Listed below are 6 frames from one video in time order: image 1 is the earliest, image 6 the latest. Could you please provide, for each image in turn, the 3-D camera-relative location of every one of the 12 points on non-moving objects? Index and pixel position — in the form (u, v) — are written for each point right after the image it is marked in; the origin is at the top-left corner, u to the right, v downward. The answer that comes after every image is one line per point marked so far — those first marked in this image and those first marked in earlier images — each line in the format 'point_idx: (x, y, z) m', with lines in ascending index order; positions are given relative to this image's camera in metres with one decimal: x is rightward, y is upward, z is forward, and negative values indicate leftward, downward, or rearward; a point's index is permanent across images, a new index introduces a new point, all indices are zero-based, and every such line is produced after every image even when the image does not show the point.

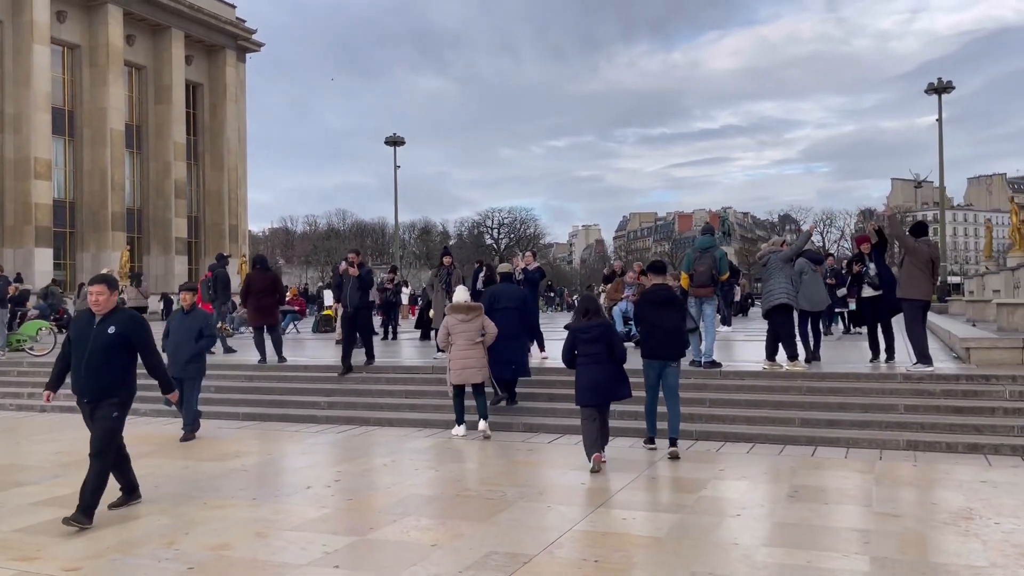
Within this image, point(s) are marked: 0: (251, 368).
0: (-4.1, -1.3, +13.0) m
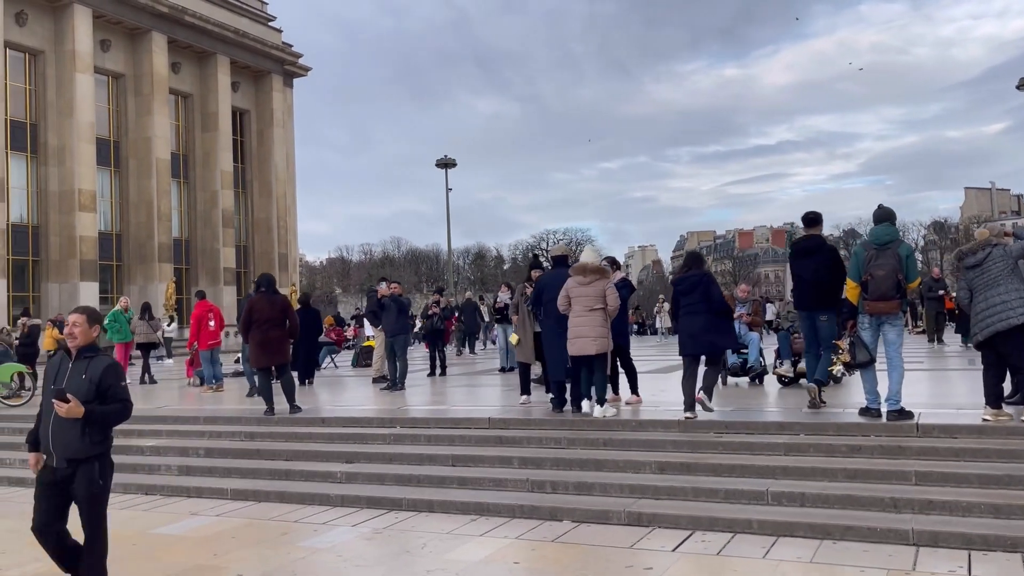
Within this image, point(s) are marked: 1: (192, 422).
0: (-3.1, -1.6, +10.0) m
1: (-4.0, -1.7, +10.5) m
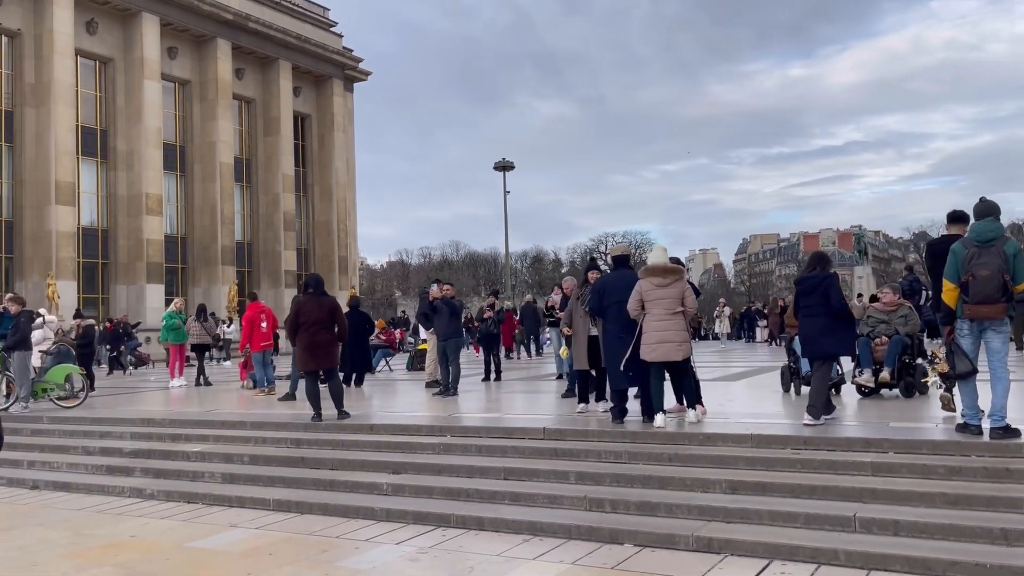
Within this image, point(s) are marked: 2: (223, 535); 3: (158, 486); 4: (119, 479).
0: (-2.4, -1.6, +9.6) m
1: (-3.3, -1.7, +10.2) m
2: (-2.4, -2.0, +6.9) m
3: (-3.6, -2.0, +8.6) m
4: (-4.2, -2.0, +8.9) m
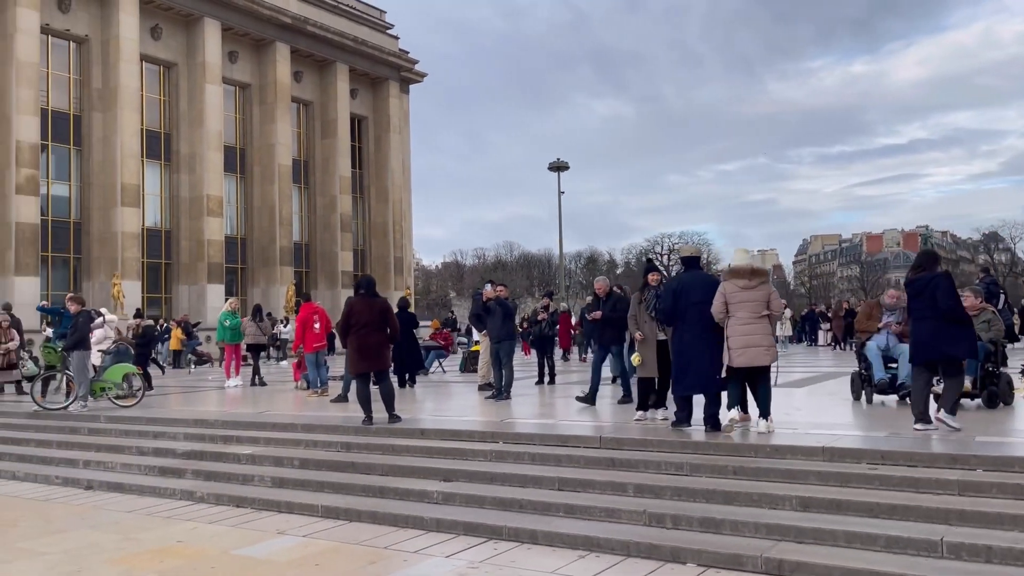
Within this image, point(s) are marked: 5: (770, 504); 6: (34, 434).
0: (-1.8, -1.6, +9.4) m
1: (-2.7, -1.7, +10.1) m
2: (-2.0, -2.1, +6.8) m
3: (-3.1, -2.0, +8.5) m
4: (-3.6, -2.0, +8.9) m
5: (+2.0, -1.6, +6.4) m
6: (-6.6, -2.0, +11.6) m
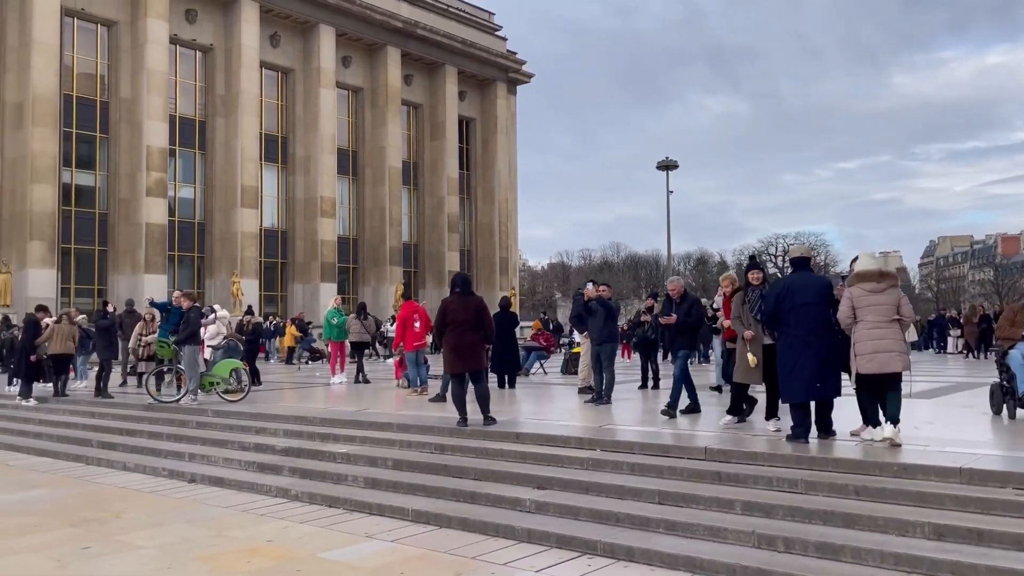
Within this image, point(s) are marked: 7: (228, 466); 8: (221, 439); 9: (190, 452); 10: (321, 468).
0: (-0.7, -1.6, +9.2) m
1: (-1.5, -1.7, +9.9) m
2: (-1.2, -2.0, +6.6) m
3: (-2.1, -2.0, +8.4) m
4: (-2.6, -2.0, +8.9) m
5: (+2.6, -1.6, +5.7) m
6: (-5.2, -2.0, +12.0) m
7: (-3.3, -2.1, +9.7) m
8: (-3.7, -1.9, +10.7) m
9: (-4.0, -2.0, +10.3) m
10: (-2.0, -1.9, +8.9) m
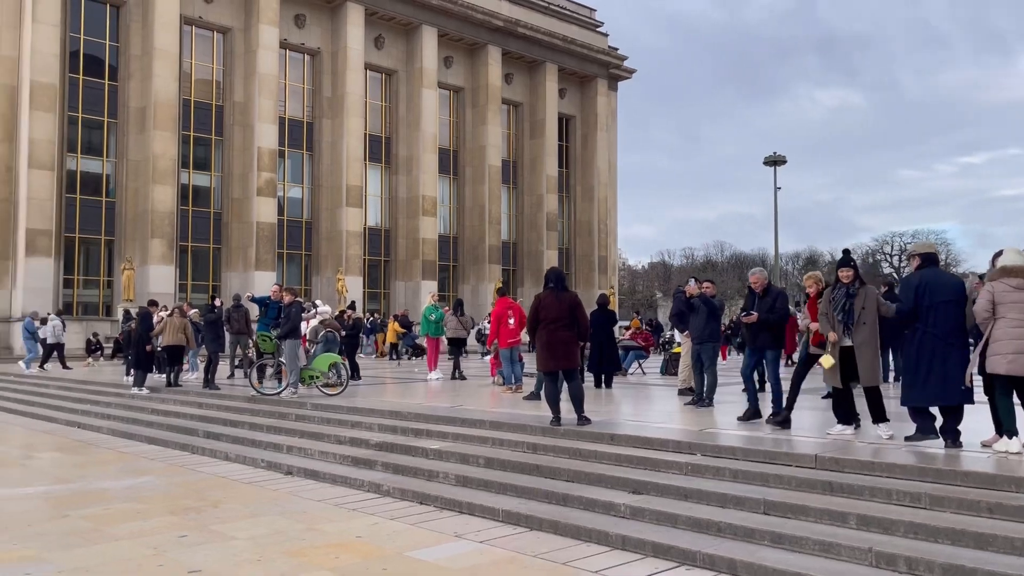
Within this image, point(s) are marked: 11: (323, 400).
0: (+0.3, -1.6, +9.0) m
1: (-0.4, -1.6, +9.8) m
2: (-0.5, -2.0, +6.4) m
3: (-1.2, -1.9, +8.4) m
4: (-1.6, -2.0, +8.9) m
5: (+3.2, -1.6, +5.1) m
6: (-3.8, -1.9, +12.2) m
7: (-2.2, -2.0, +9.8) m
8: (-2.5, -1.9, +10.8) m
9: (-2.8, -1.9, +10.4) m
10: (-1.0, -1.9, +8.8) m
11: (-2.9, -1.7, +12.7) m
